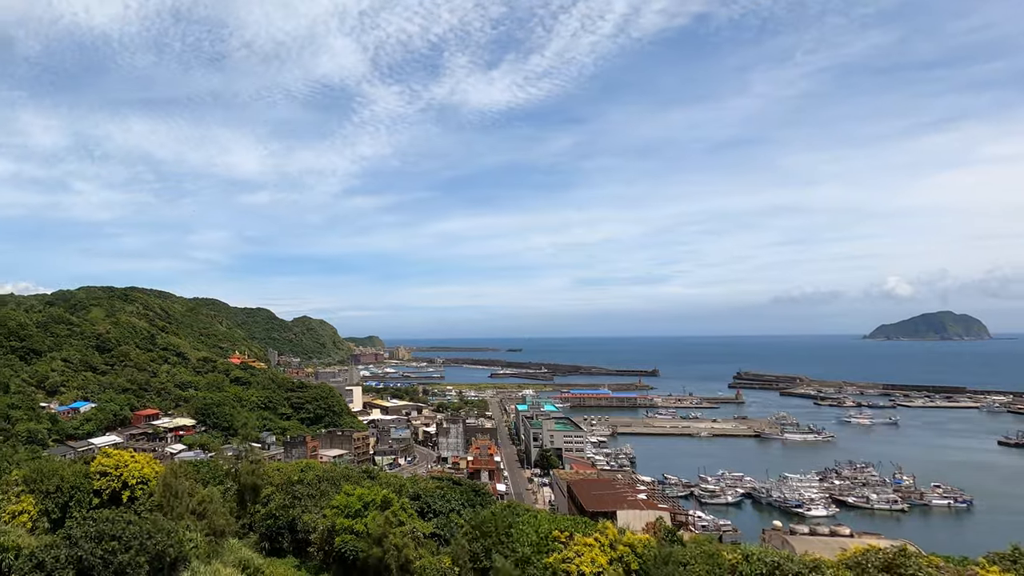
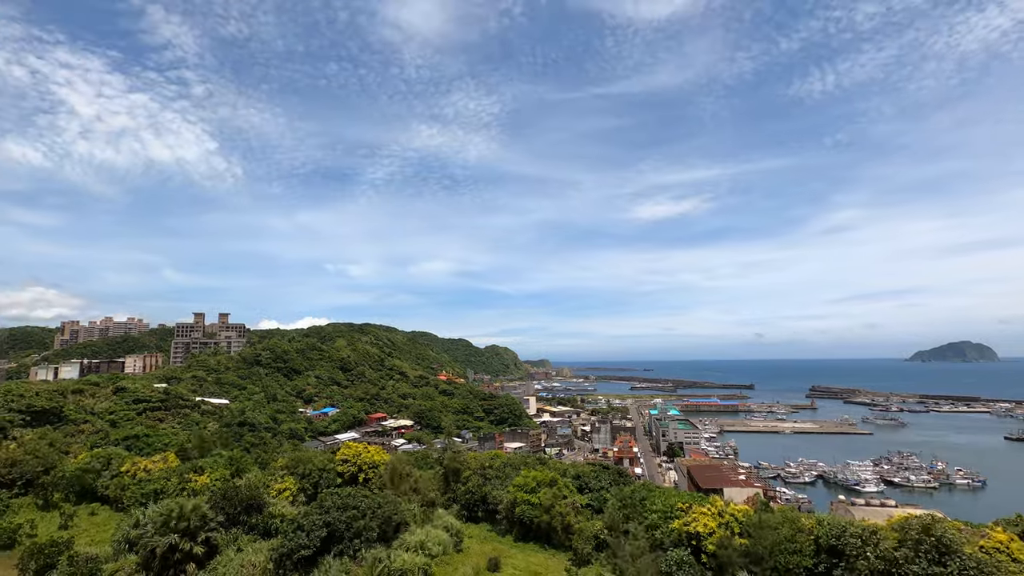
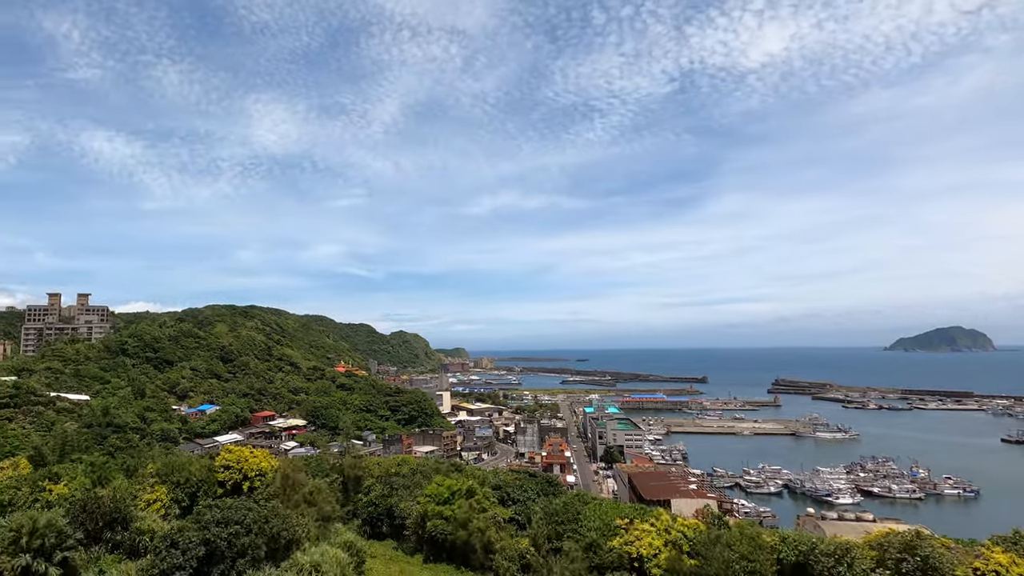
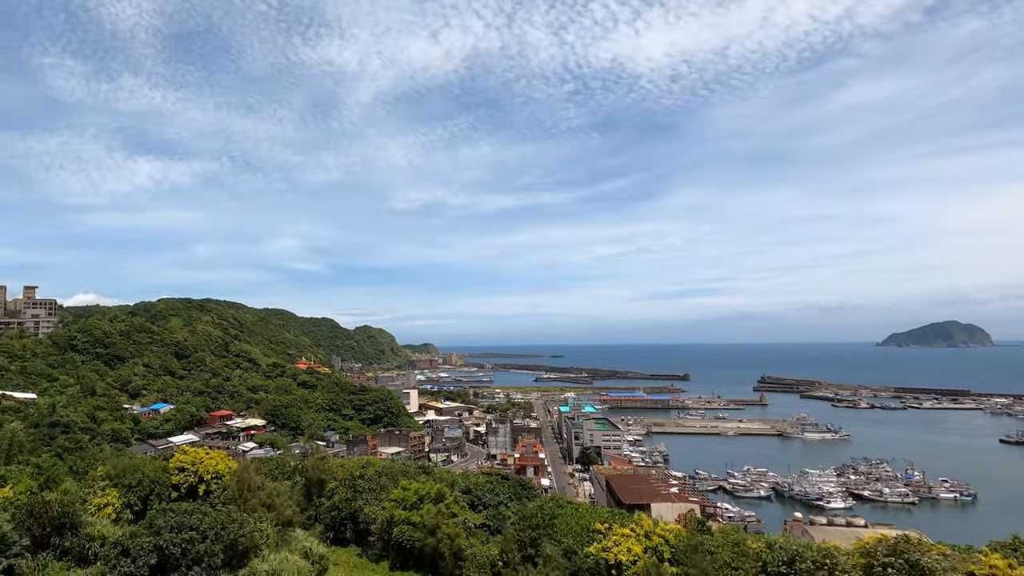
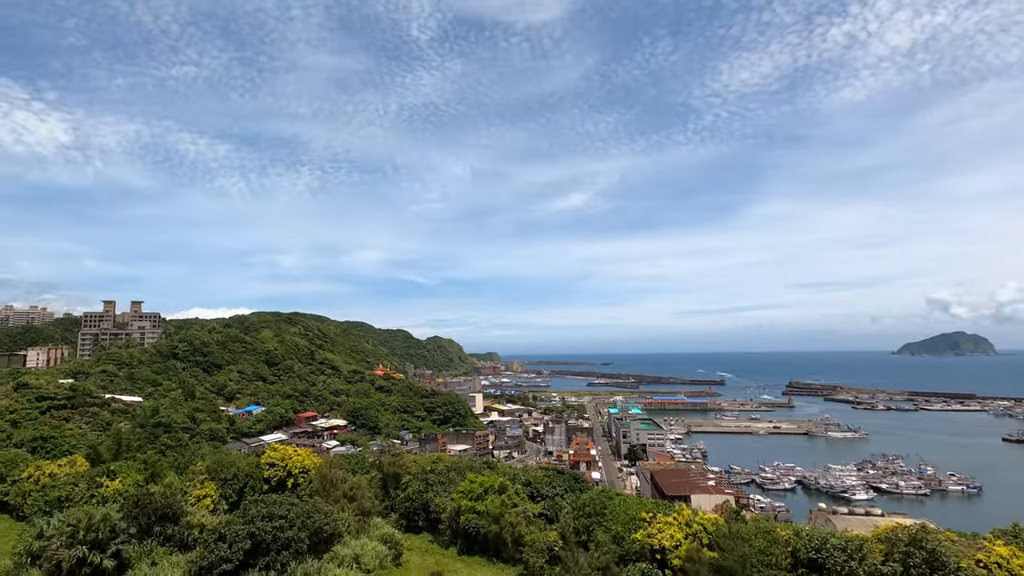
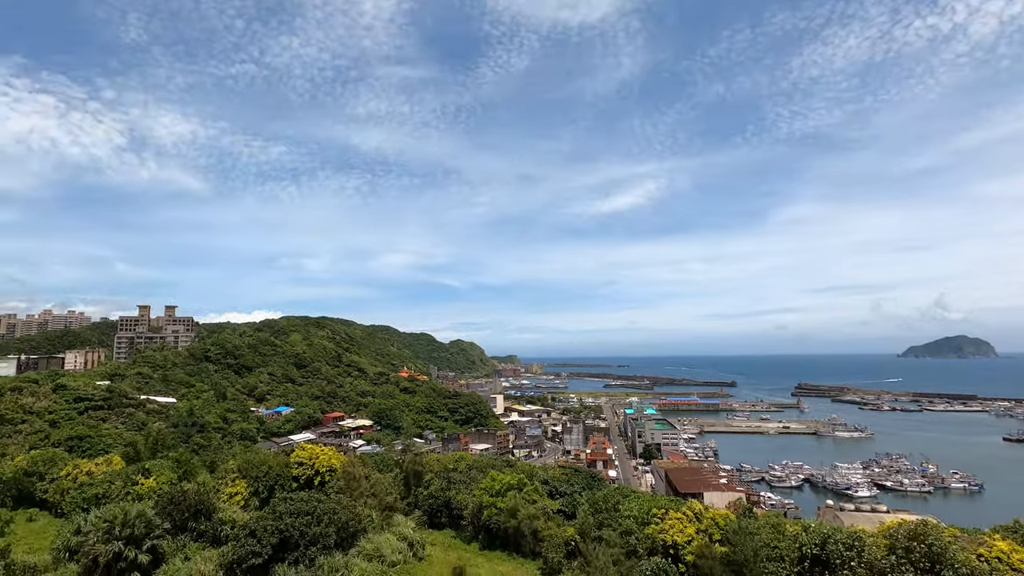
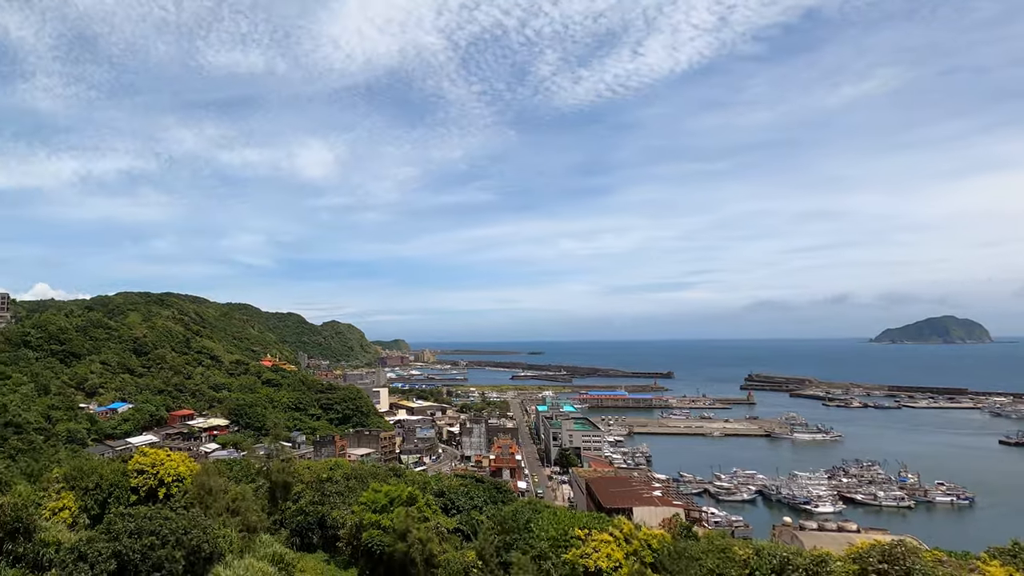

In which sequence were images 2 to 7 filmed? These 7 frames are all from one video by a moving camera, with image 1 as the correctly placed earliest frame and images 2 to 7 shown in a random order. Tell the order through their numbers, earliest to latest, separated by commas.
7, 4, 3, 5, 6, 2
